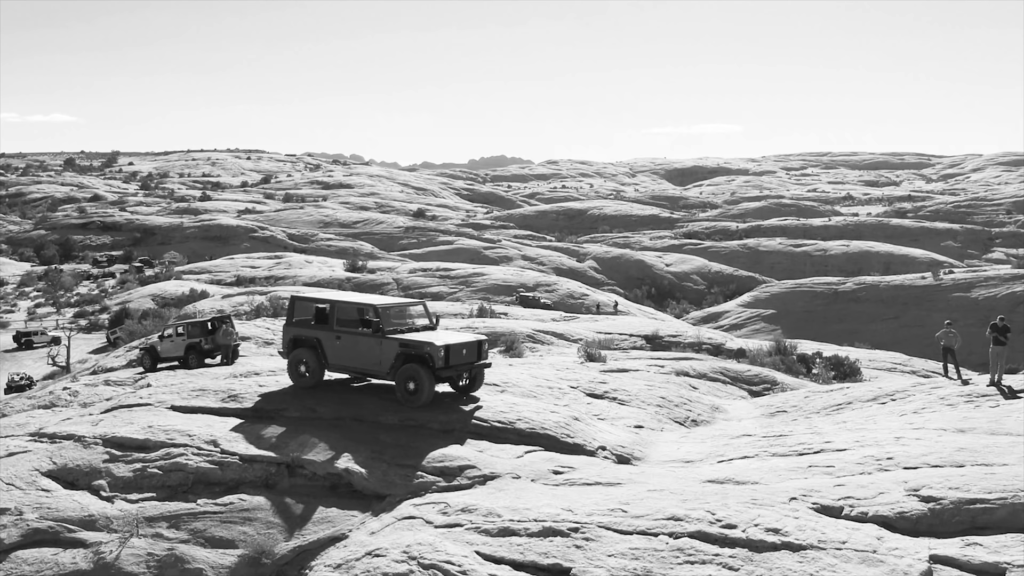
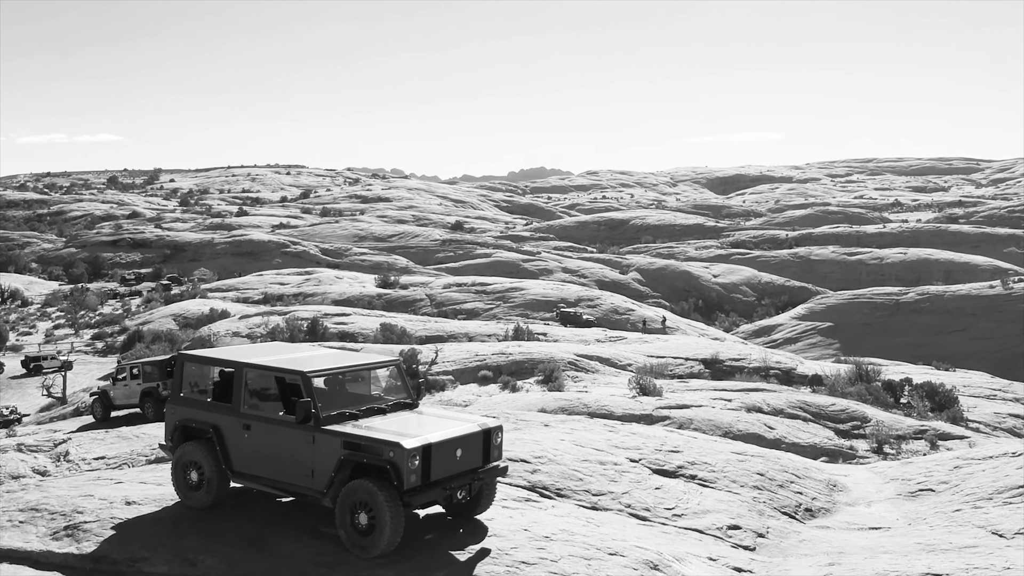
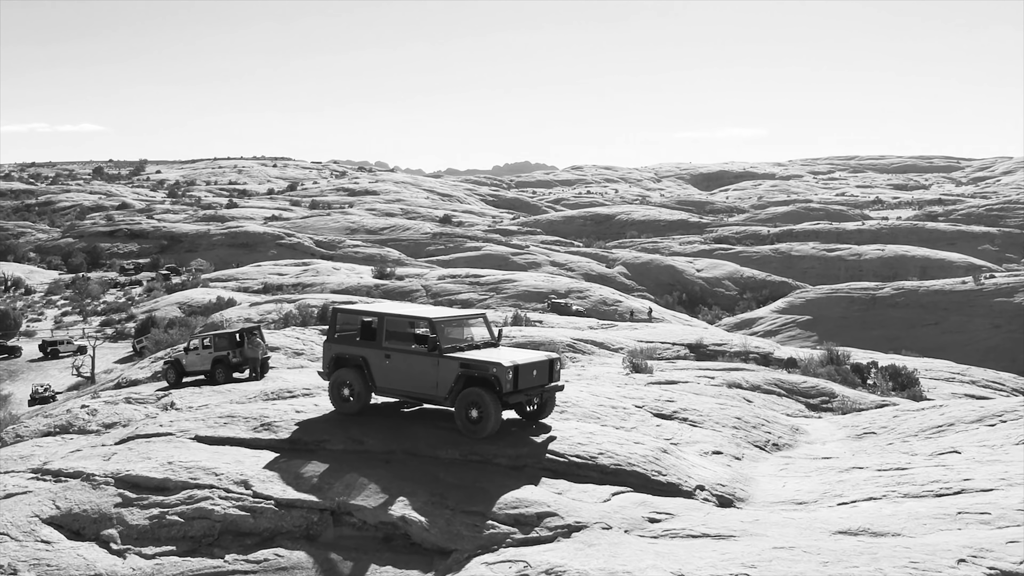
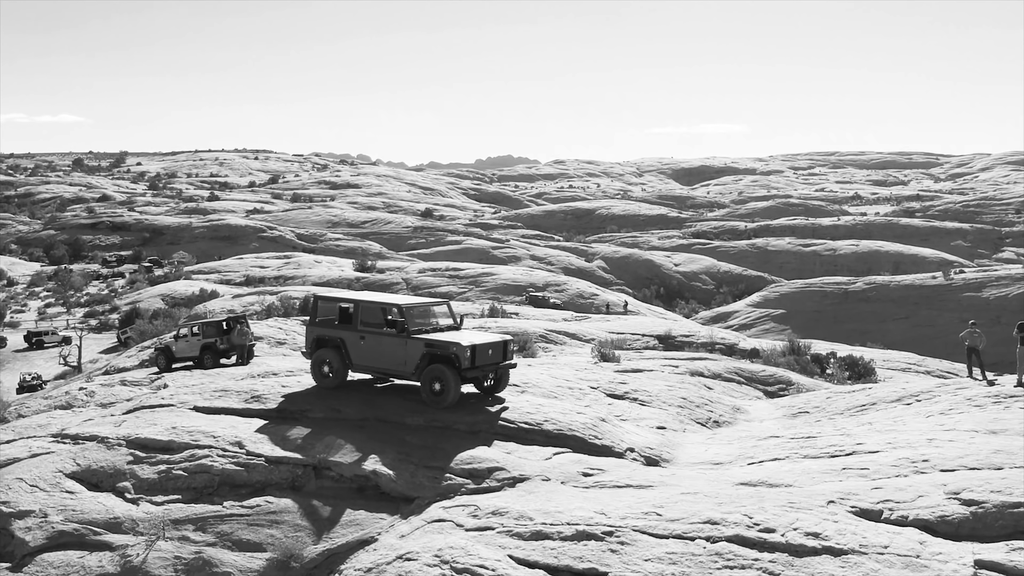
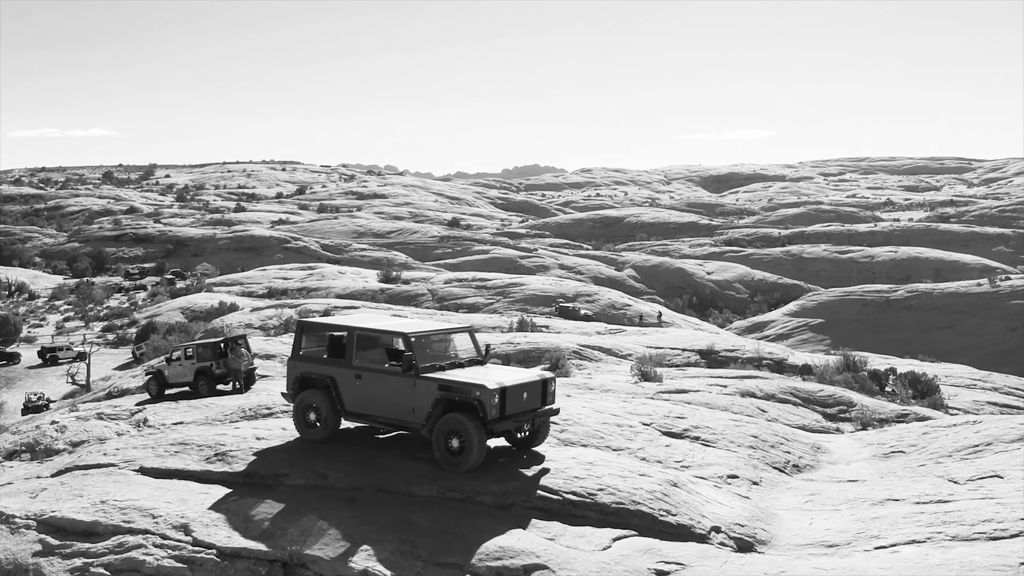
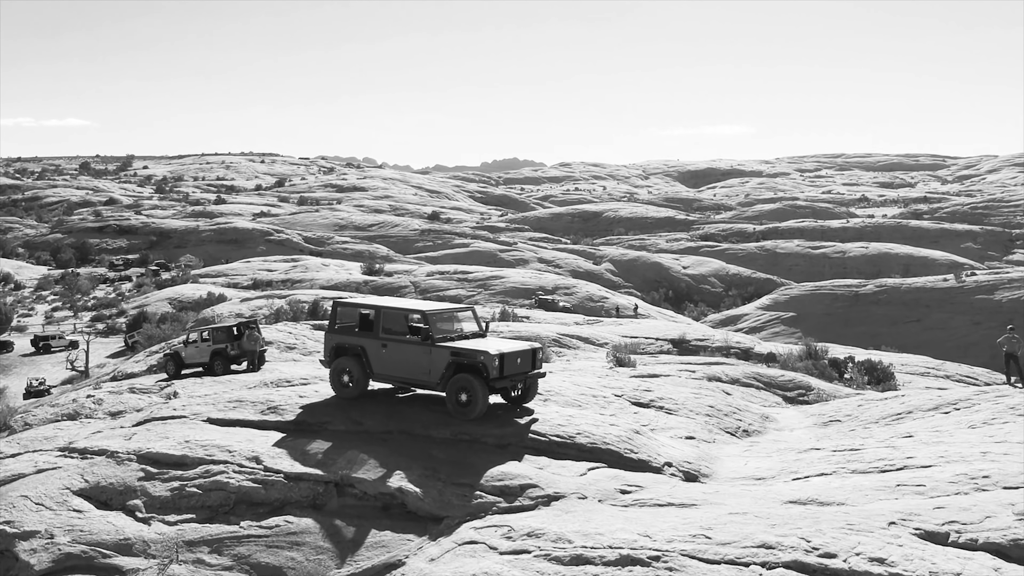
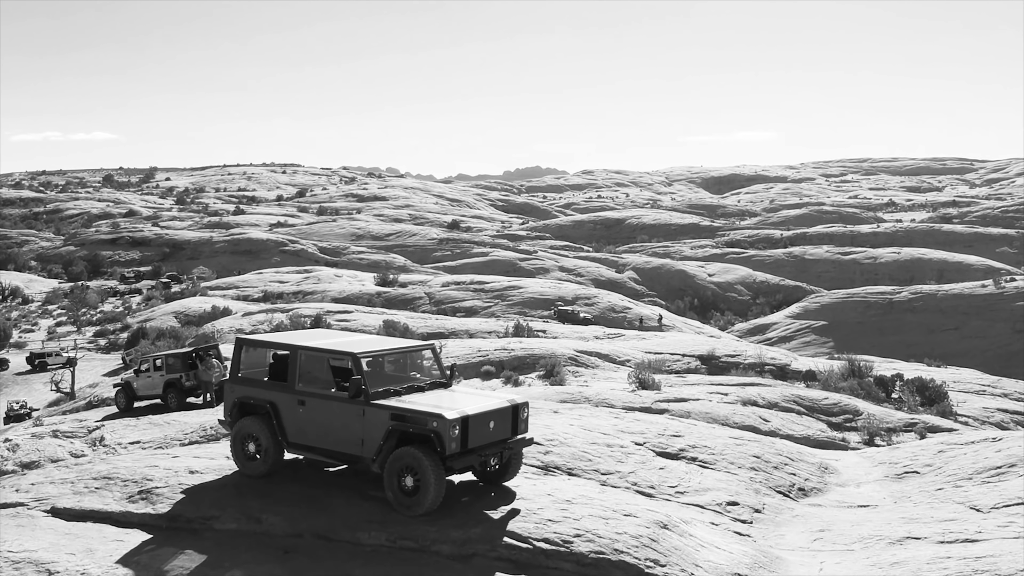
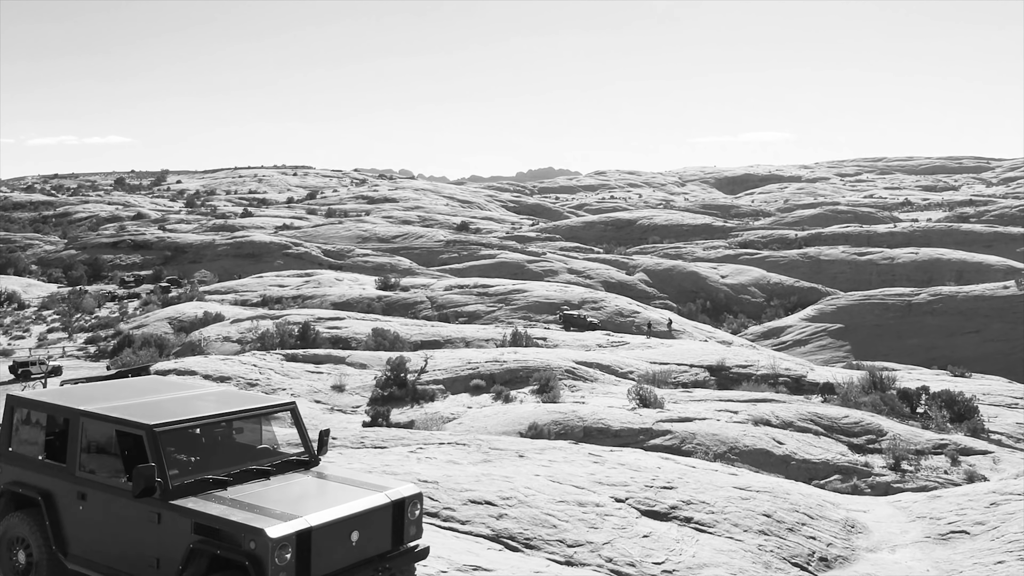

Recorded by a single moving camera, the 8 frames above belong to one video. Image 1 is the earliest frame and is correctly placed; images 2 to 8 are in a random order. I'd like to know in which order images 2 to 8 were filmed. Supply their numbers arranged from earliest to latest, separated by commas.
4, 6, 3, 5, 7, 2, 8
